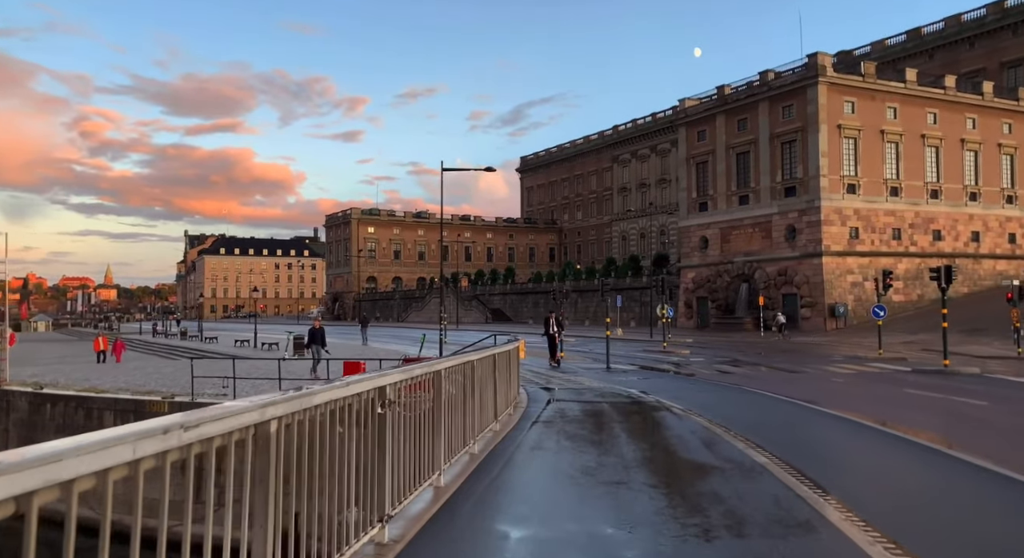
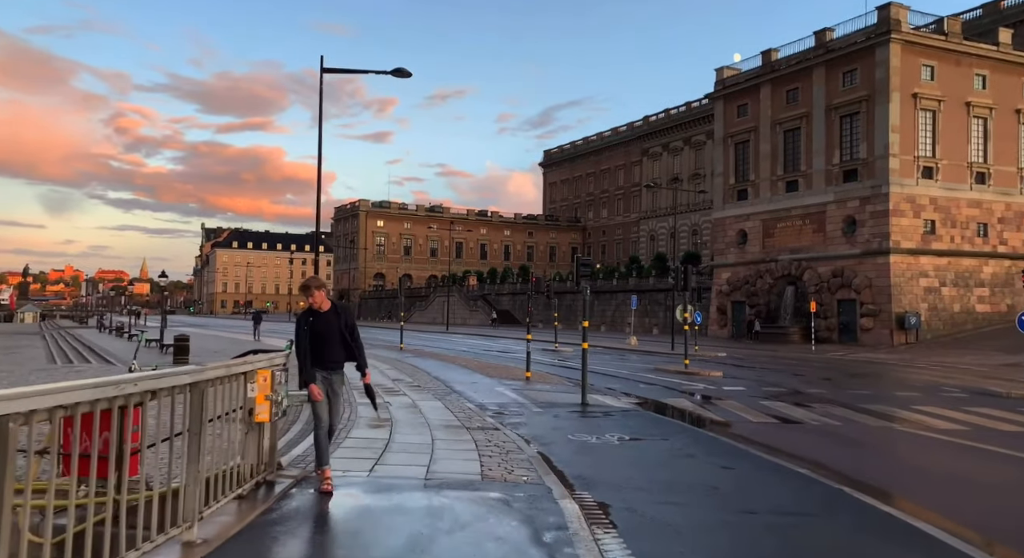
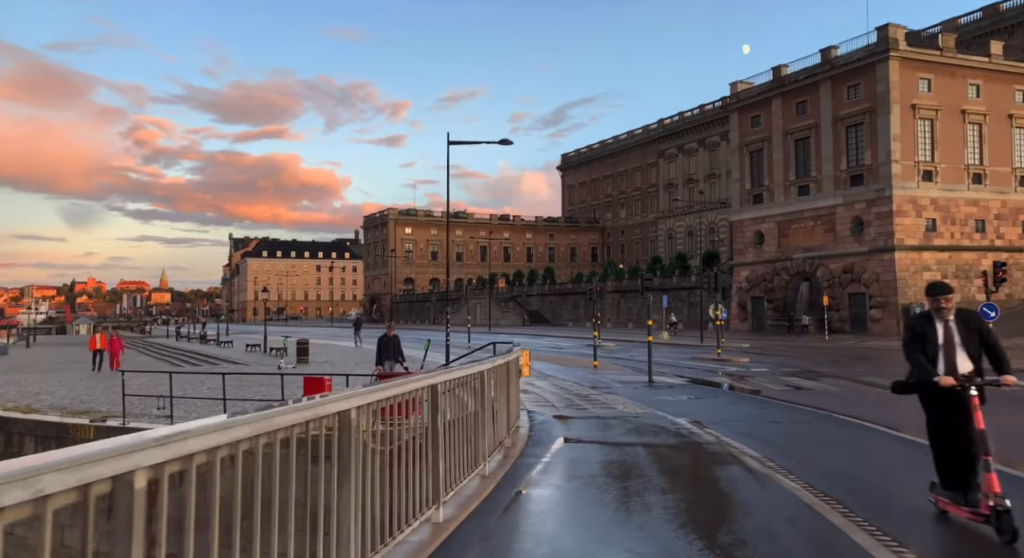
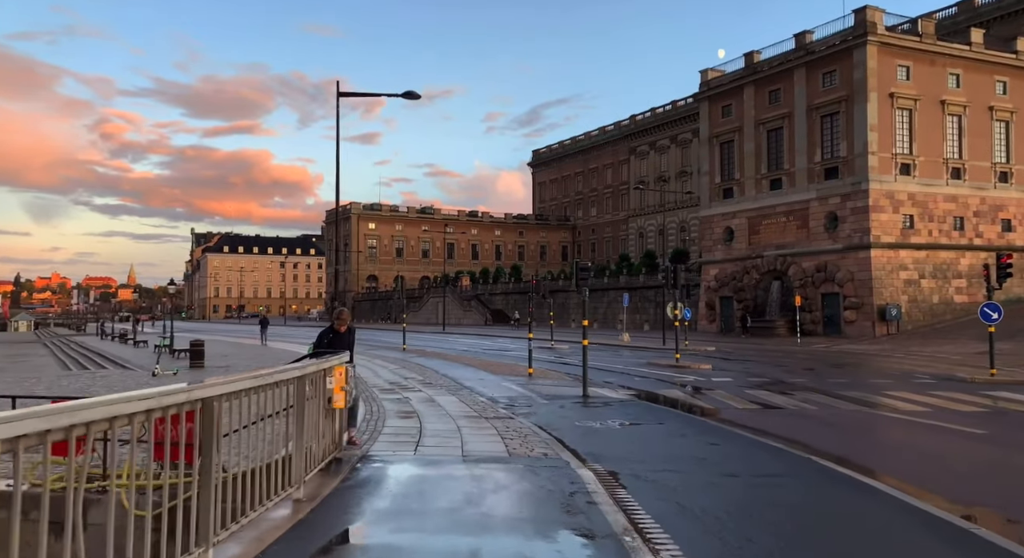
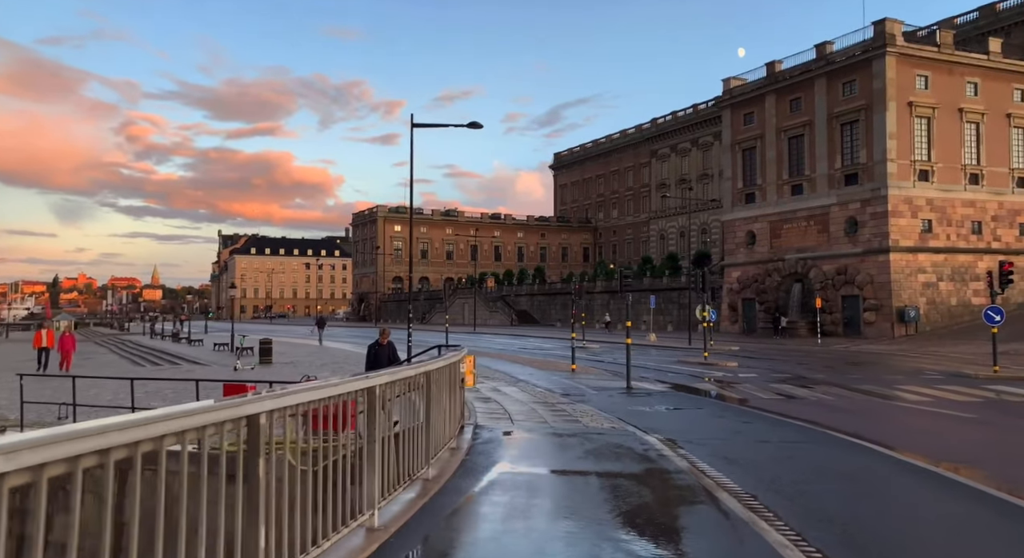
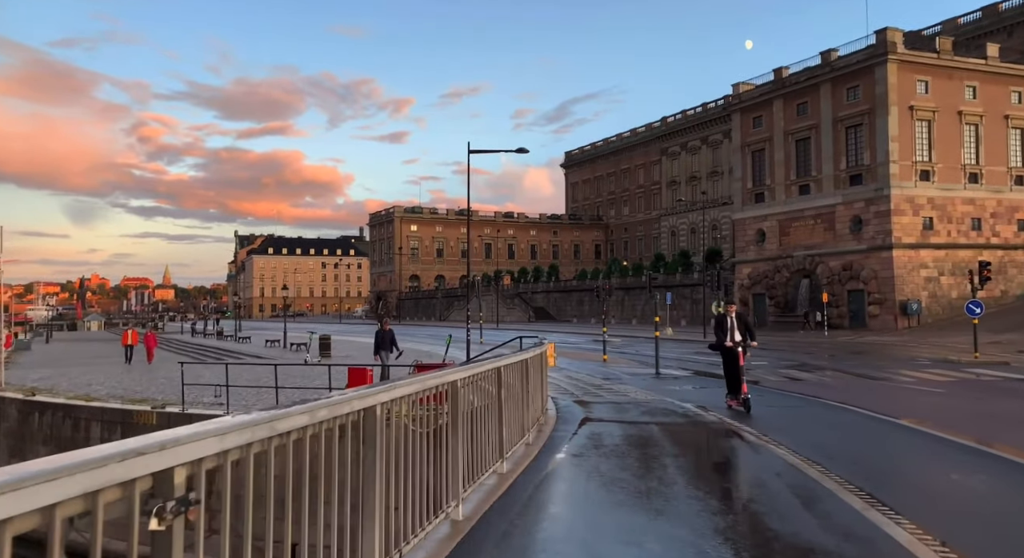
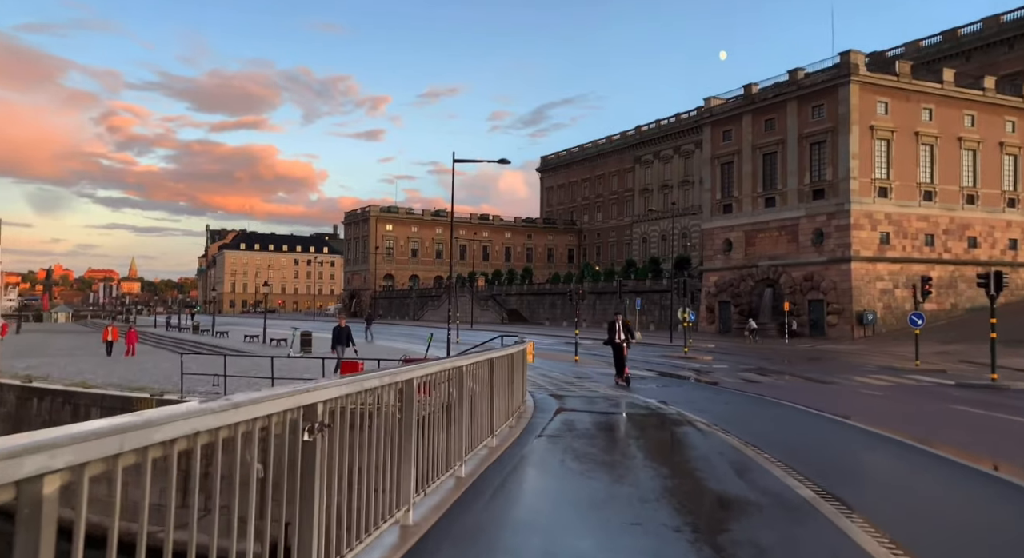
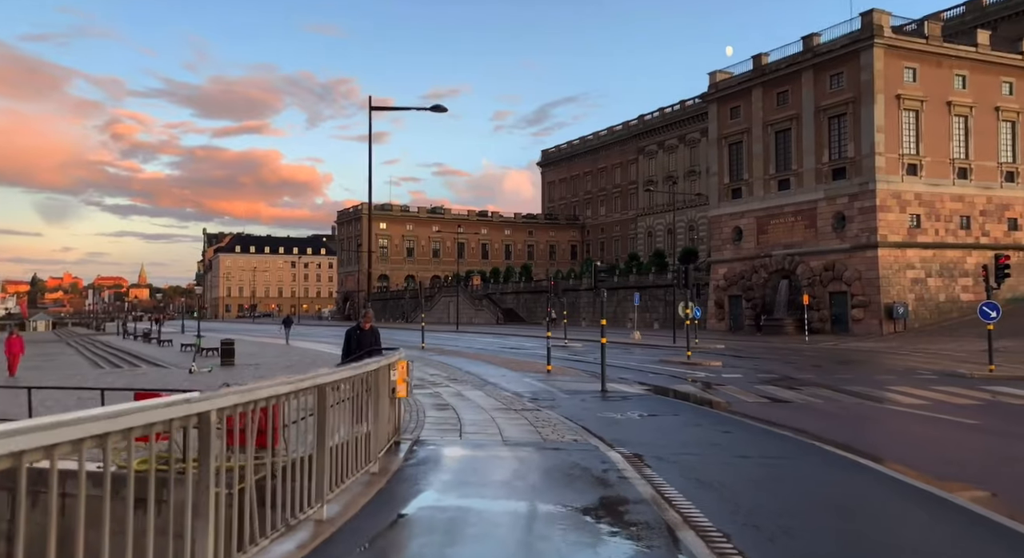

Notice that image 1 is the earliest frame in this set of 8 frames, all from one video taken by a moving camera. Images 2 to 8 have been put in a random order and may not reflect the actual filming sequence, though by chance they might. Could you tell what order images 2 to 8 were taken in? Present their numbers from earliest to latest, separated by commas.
7, 6, 3, 5, 8, 4, 2
